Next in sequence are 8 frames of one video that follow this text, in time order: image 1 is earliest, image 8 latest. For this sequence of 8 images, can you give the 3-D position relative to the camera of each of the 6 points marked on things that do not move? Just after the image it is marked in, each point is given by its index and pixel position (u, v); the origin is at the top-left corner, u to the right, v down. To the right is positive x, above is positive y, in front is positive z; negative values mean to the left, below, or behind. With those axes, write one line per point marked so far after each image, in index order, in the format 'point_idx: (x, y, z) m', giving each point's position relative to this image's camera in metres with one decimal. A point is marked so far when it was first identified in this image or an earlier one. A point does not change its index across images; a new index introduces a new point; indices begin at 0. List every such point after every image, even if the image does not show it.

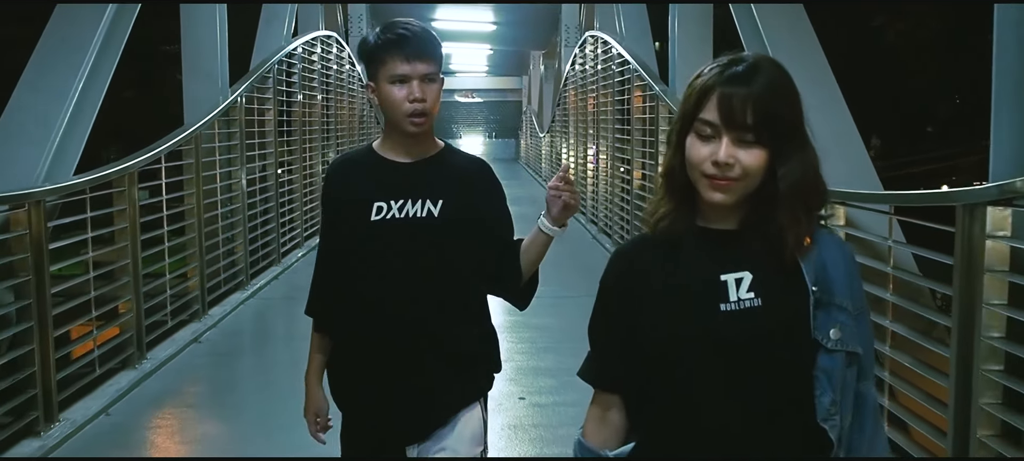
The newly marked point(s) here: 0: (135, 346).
0: (-1.9, -0.6, +4.4) m
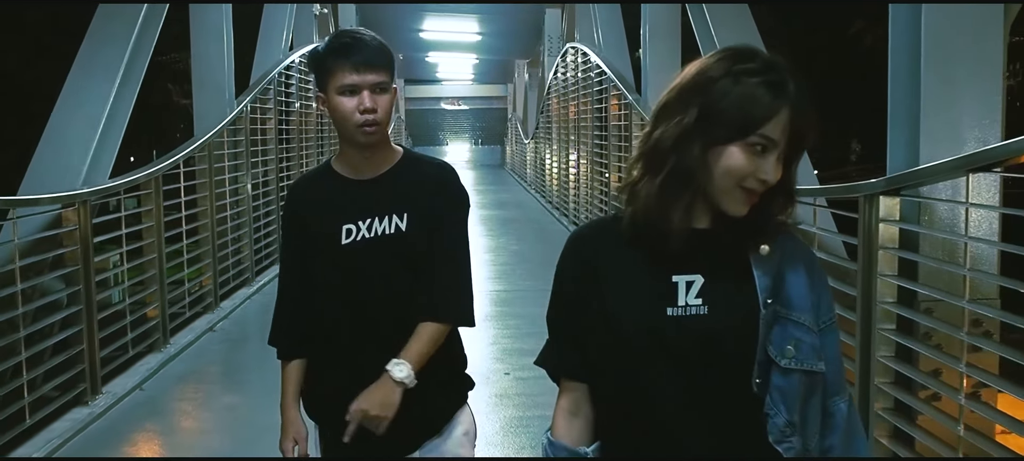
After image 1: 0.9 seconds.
0: (-2.0, -0.6, +4.9) m
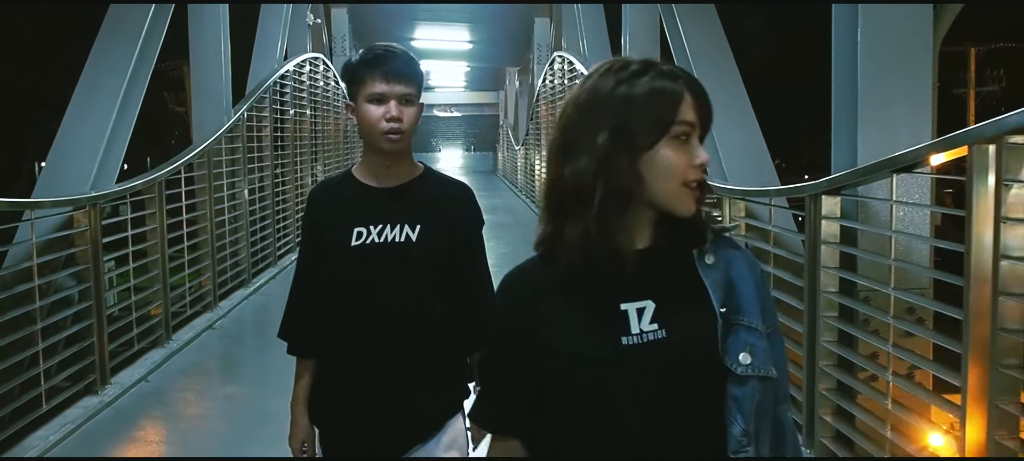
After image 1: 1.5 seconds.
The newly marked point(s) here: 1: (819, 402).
0: (-2.1, -0.6, +5.1) m
1: (+1.1, -0.6, +3.2) m
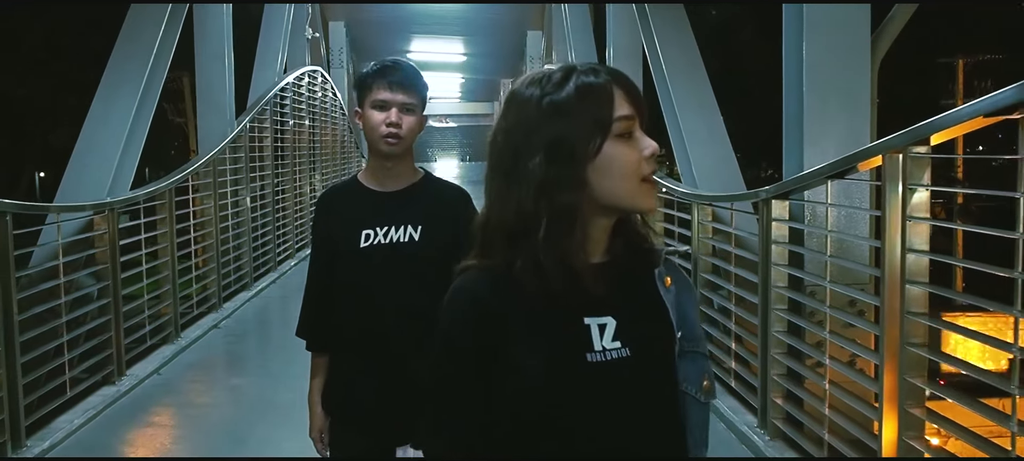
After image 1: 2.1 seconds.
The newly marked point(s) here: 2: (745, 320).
0: (-2.1, -0.6, +5.5) m
1: (+1.1, -0.6, +3.6) m
2: (+1.1, -0.4, +4.0) m
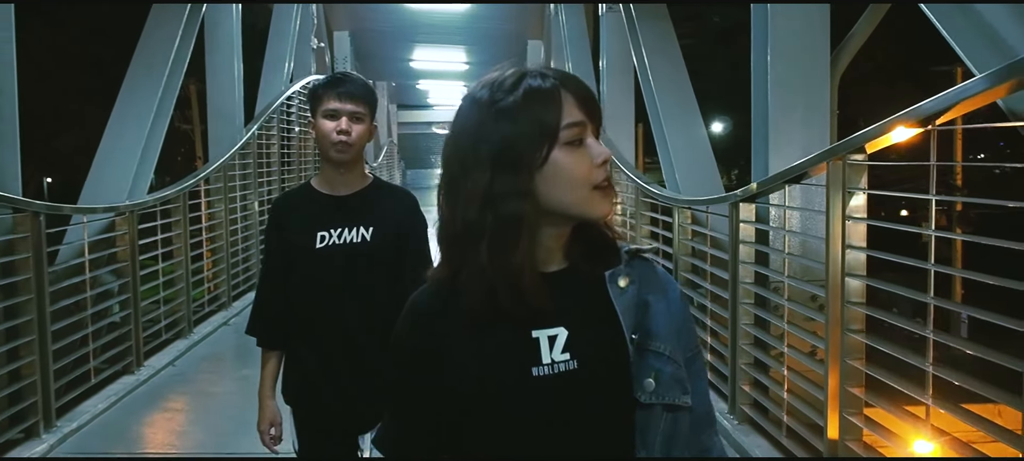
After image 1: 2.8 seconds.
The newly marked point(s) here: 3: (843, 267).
0: (-2.2, -0.6, +5.8) m
1: (+1.0, -0.6, +3.9) m
2: (+1.0, -0.4, +4.3) m
3: (+1.1, -0.1, +2.9) m
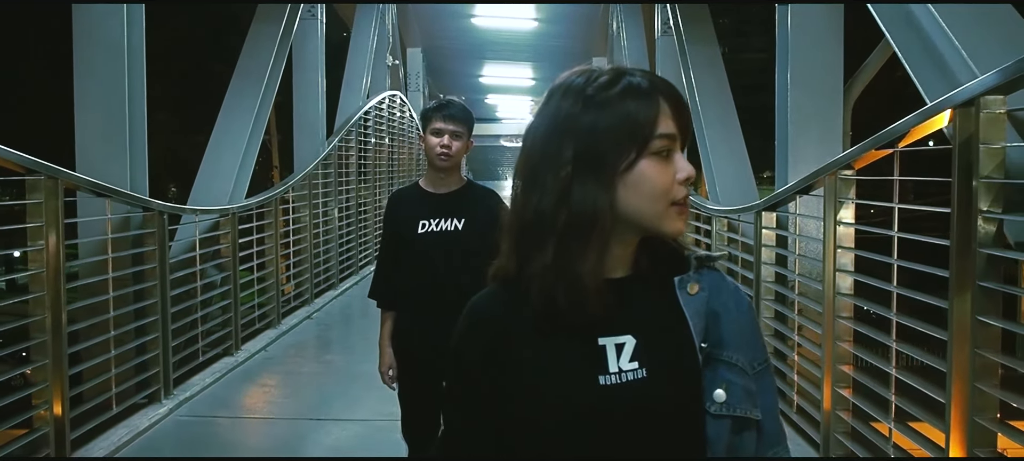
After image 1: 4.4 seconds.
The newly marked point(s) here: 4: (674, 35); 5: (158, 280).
0: (-1.8, -0.6, +6.6) m
1: (+1.3, -0.7, +4.4) m
2: (+1.3, -0.5, +4.8) m
3: (+1.2, -0.1, +3.4) m
4: (+1.7, +2.1, +9.3) m
5: (-1.8, -0.3, +4.5) m
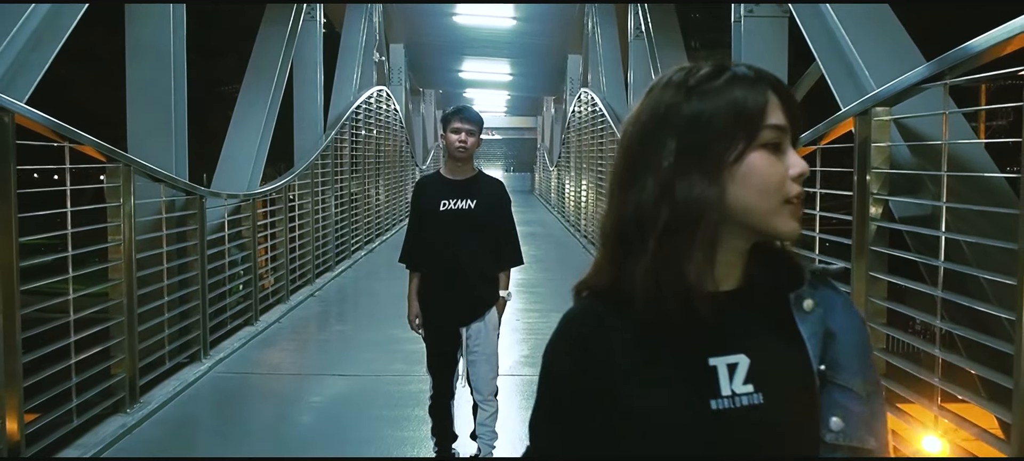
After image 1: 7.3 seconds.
0: (-1.9, -0.5, +7.2) m
1: (+1.2, -0.6, +5.2) m
2: (+1.3, -0.4, +5.6) m
3: (+1.2, 0.0, +4.1) m
4: (+1.5, +2.2, +10.1) m
5: (-1.9, -0.1, +5.2) m
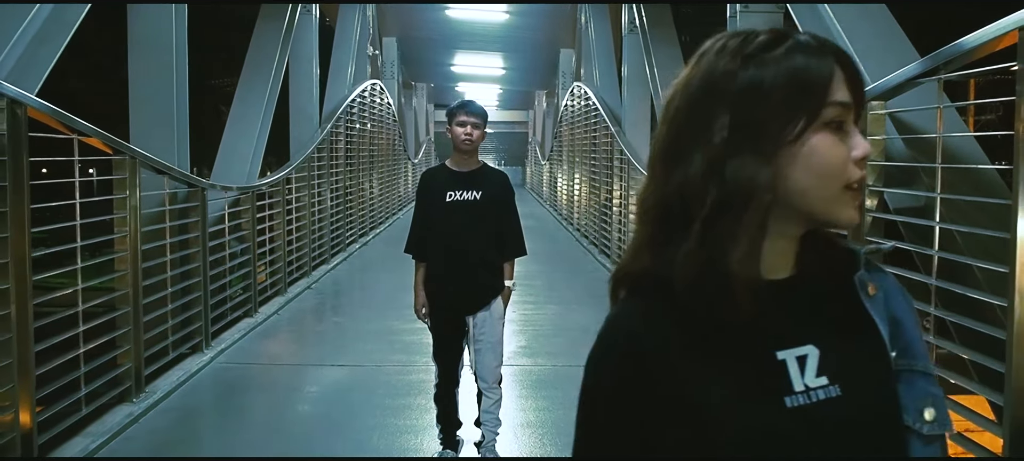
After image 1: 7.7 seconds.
0: (-1.9, -0.4, +7.3) m
1: (+1.2, -0.5, +5.3) m
2: (+1.2, -0.3, +5.7) m
3: (+1.3, 0.0, +4.2) m
4: (+1.5, +2.3, +10.2) m
5: (-1.9, -0.1, +5.3) m
